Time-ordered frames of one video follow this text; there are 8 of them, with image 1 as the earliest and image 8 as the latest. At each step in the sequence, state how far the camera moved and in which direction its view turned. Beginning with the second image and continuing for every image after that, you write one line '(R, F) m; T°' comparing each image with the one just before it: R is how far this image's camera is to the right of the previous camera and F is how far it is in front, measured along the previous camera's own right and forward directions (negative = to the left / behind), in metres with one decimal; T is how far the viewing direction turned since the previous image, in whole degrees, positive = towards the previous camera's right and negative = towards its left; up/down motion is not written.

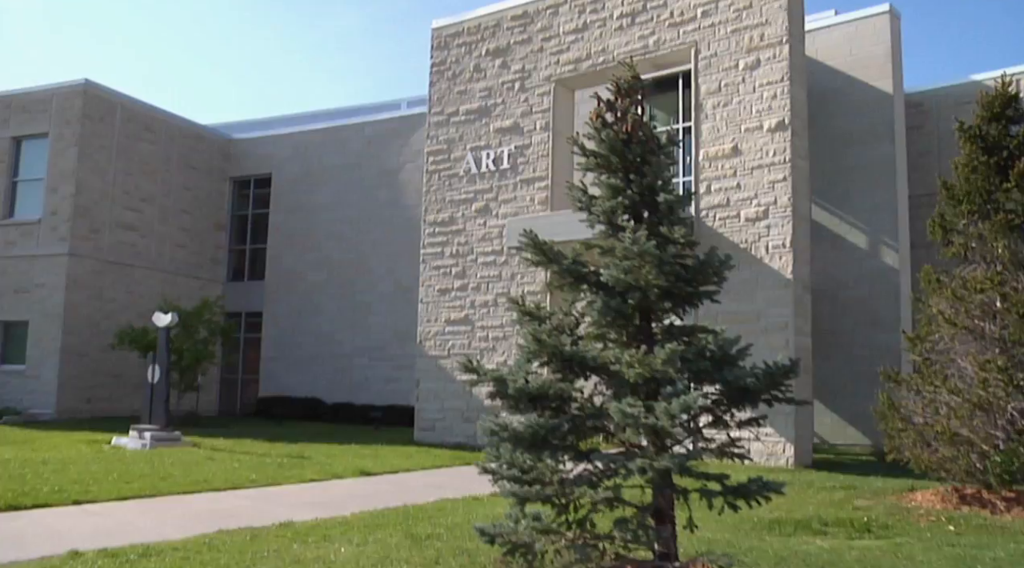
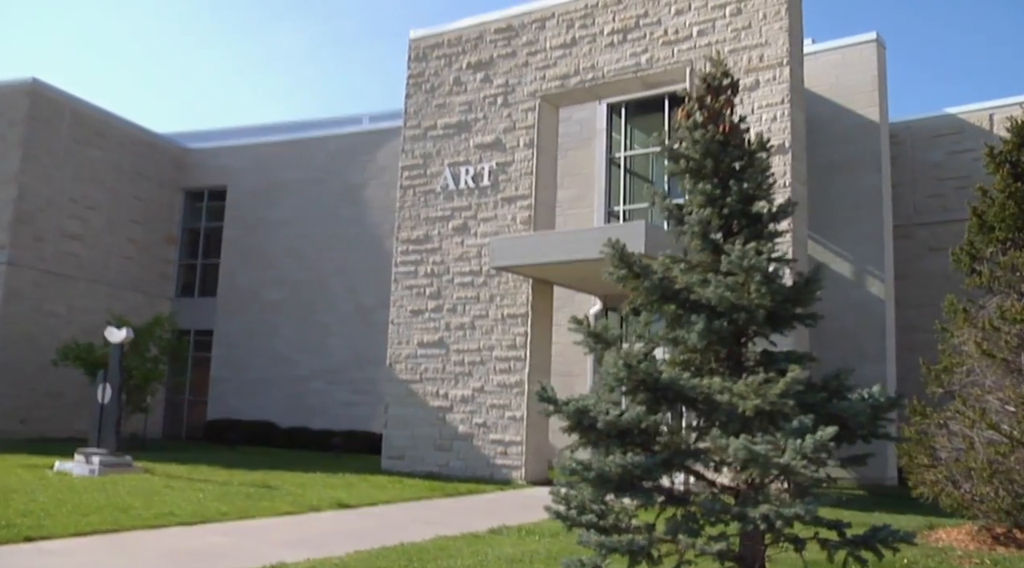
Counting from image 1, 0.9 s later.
(-0.7, +0.7) m; +4°
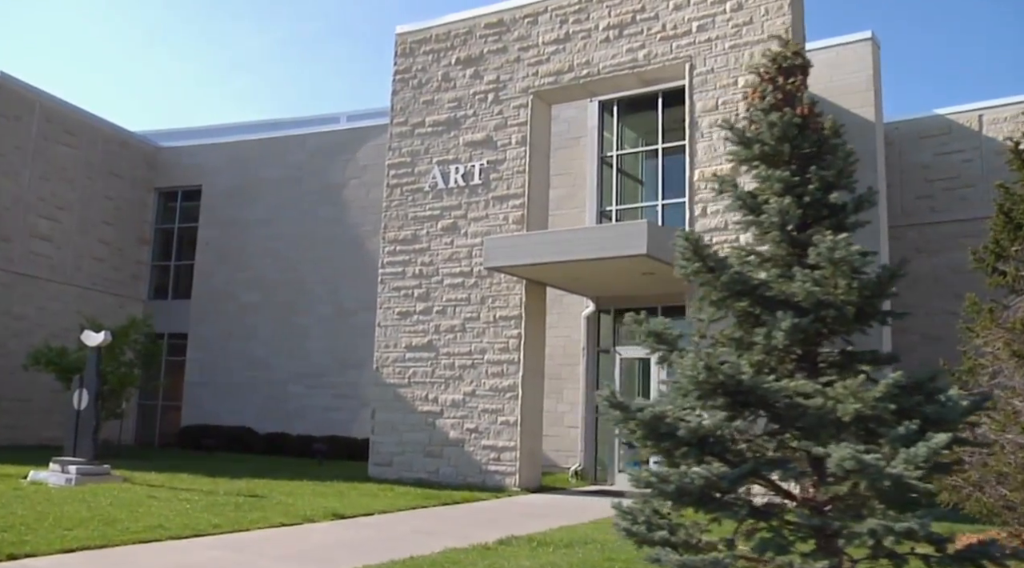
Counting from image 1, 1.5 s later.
(-0.5, +0.4) m; +2°
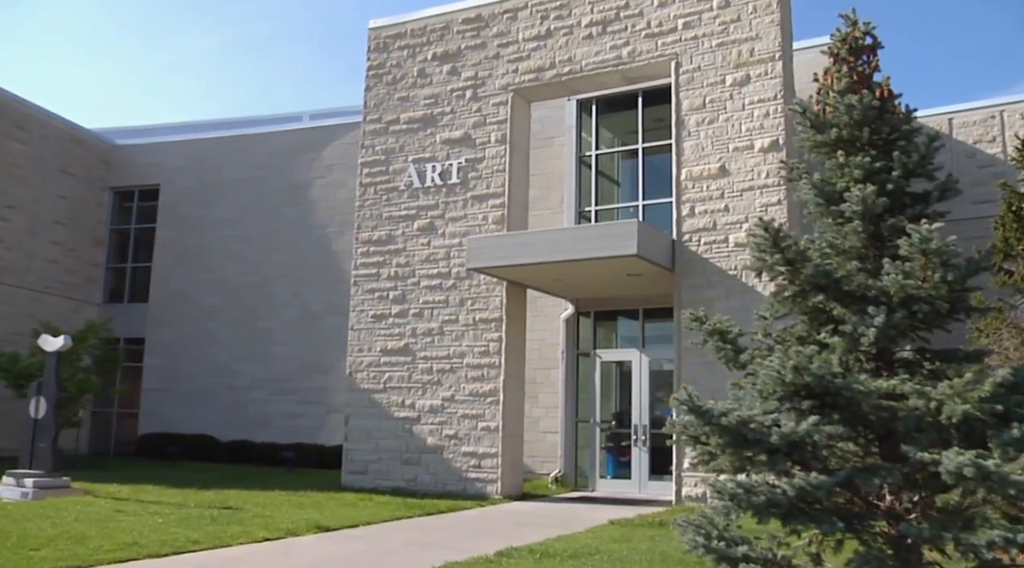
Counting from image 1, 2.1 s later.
(-0.5, +0.4) m; +3°
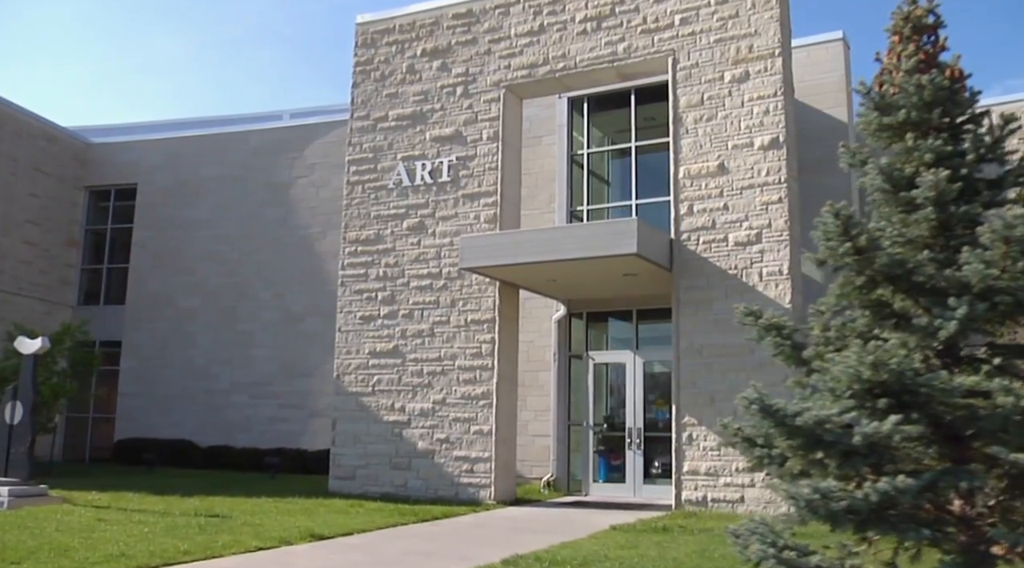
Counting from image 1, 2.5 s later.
(-0.3, +0.3) m; +2°
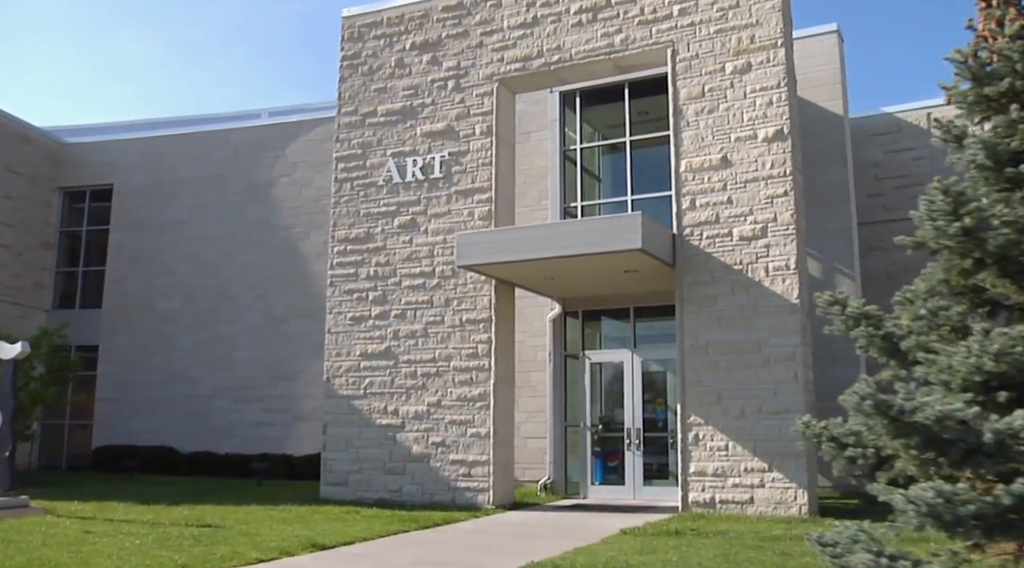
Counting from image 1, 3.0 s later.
(-0.4, +0.4) m; +2°
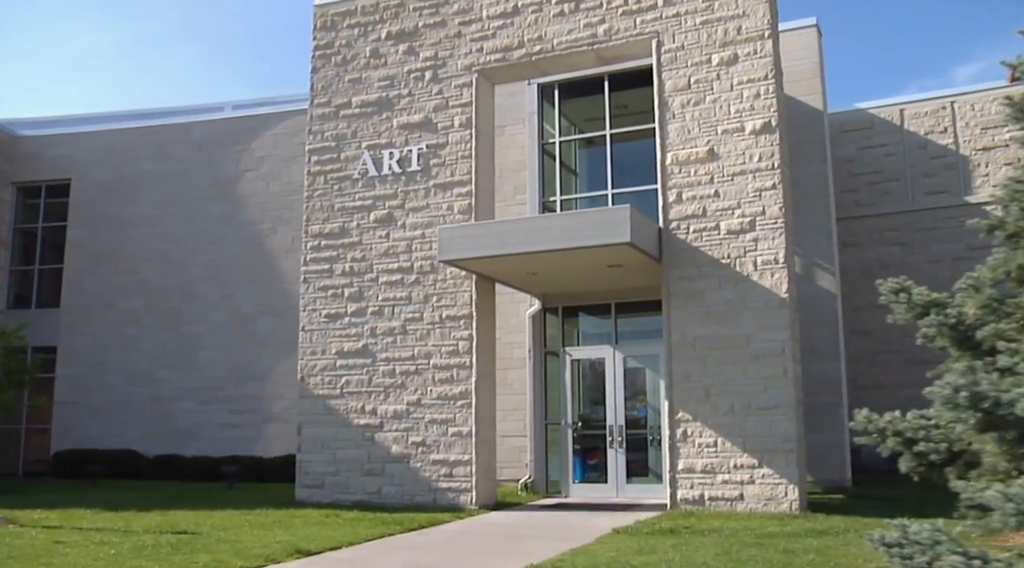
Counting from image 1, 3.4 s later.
(-0.3, +0.3) m; +3°
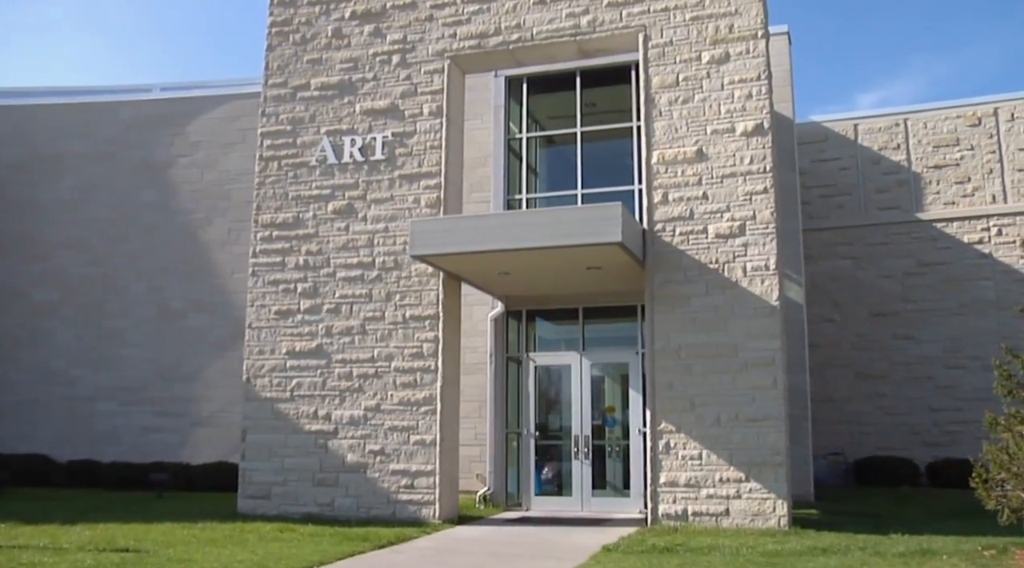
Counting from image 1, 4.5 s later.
(-0.9, +0.8) m; +6°
